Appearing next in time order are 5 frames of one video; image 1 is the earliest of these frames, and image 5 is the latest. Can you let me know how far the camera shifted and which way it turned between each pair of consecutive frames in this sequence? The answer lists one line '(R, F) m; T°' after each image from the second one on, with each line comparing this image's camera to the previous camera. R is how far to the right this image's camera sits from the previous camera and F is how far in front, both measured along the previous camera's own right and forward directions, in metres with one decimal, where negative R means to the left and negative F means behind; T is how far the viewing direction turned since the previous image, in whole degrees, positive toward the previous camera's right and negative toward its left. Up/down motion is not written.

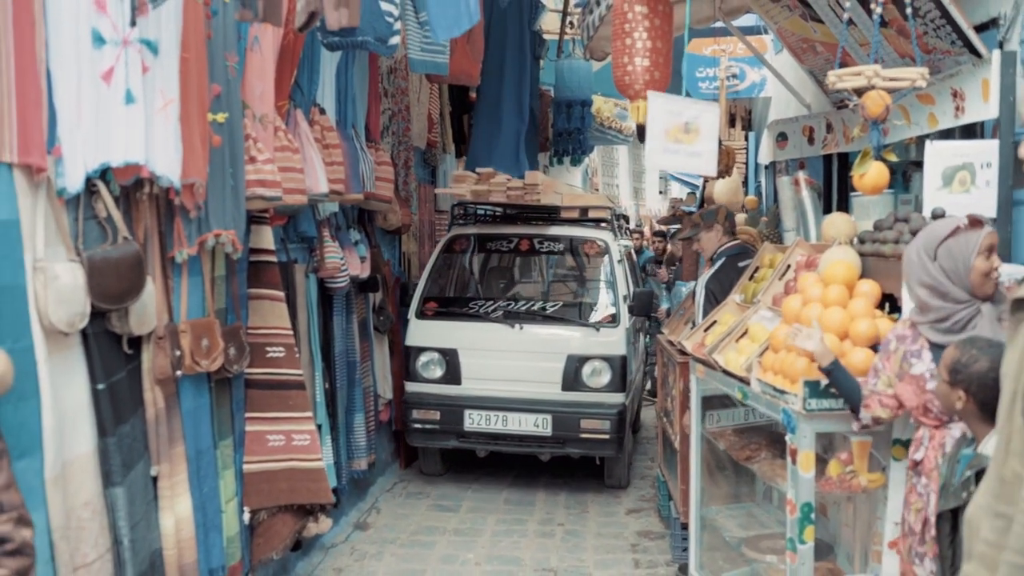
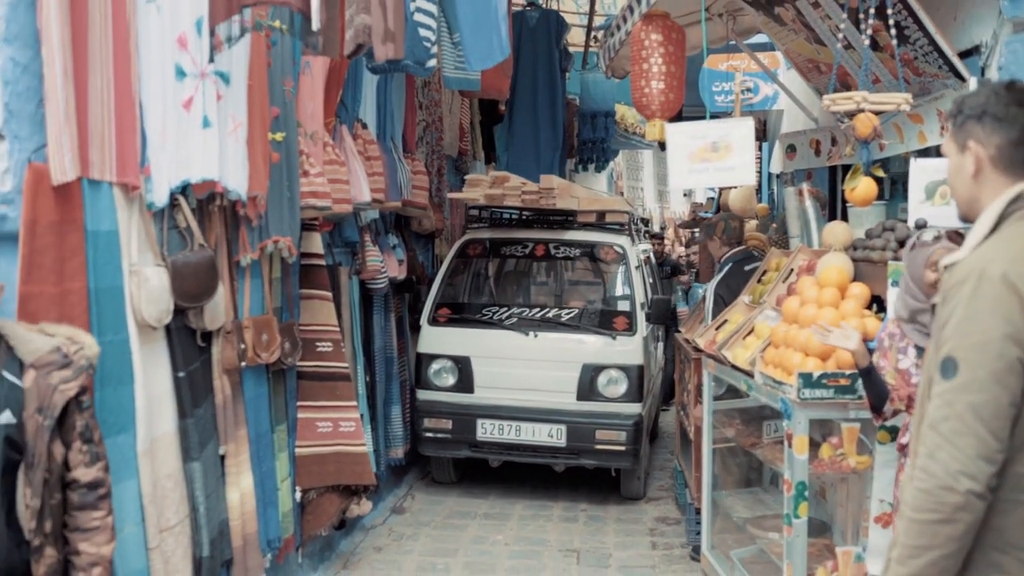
(0.0, -0.4) m; -2°
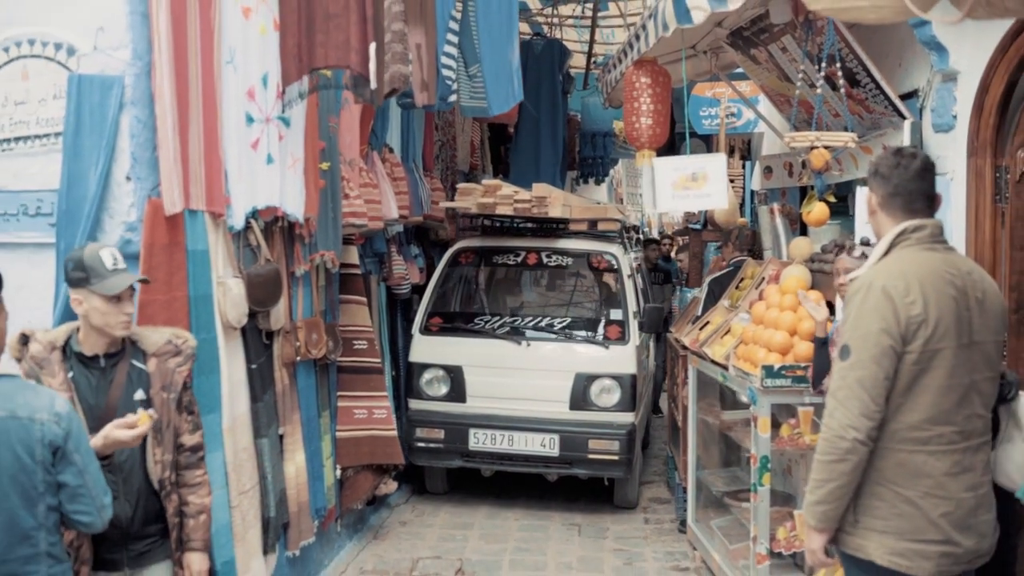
(-0.1, -0.7) m; 0°
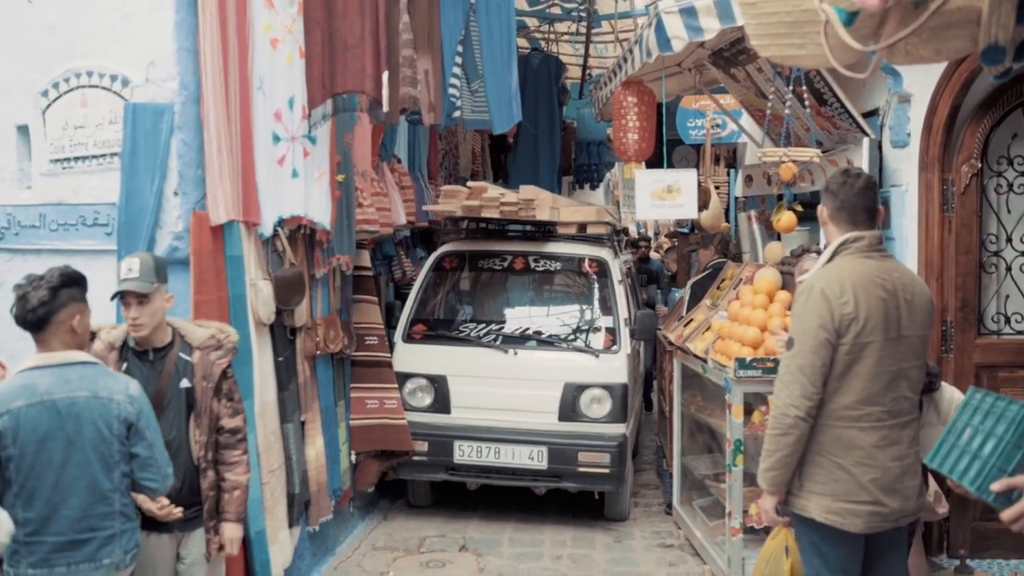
(0.0, -0.5) m; 0°
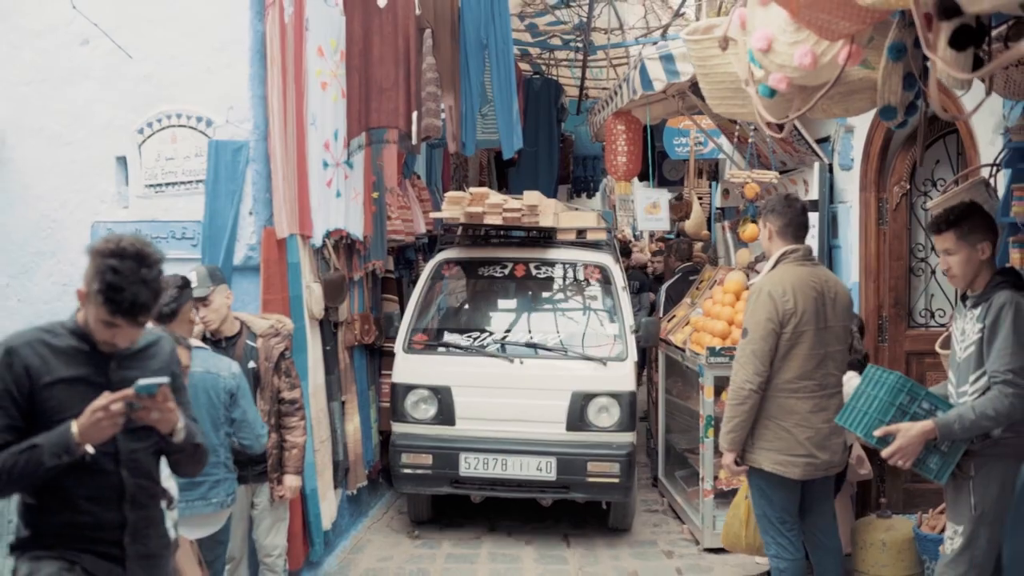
(-0.1, -0.9) m; 0°
